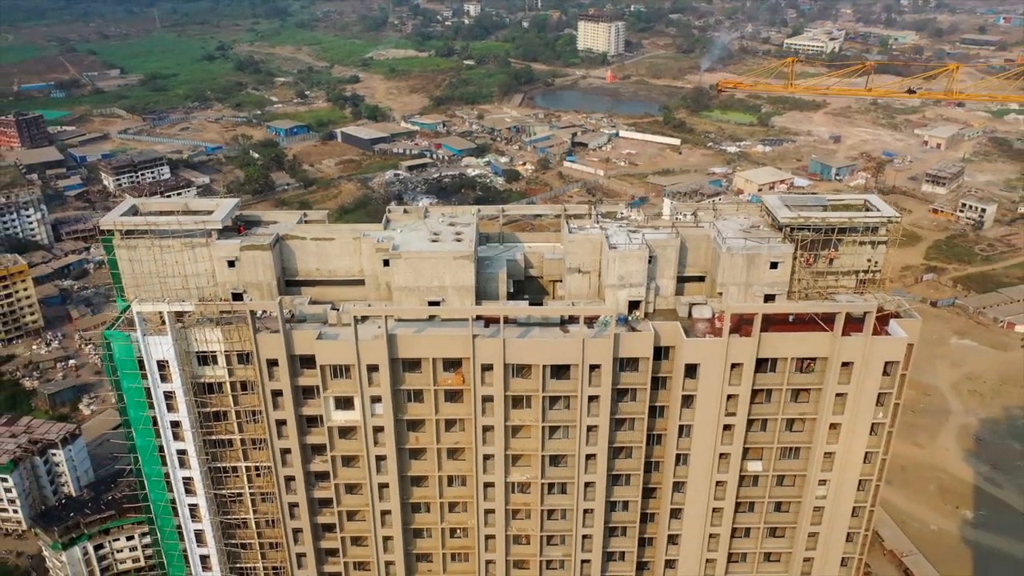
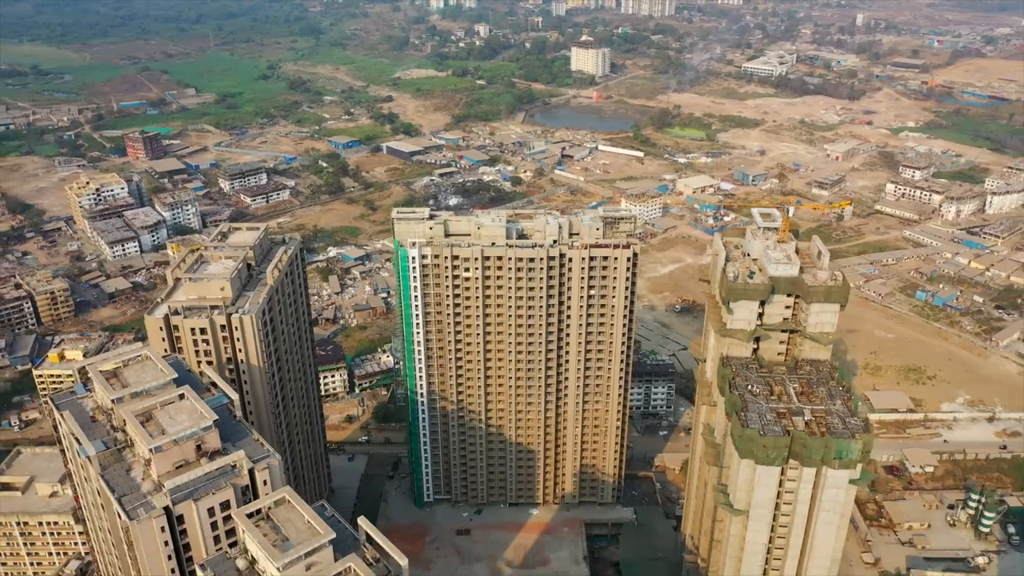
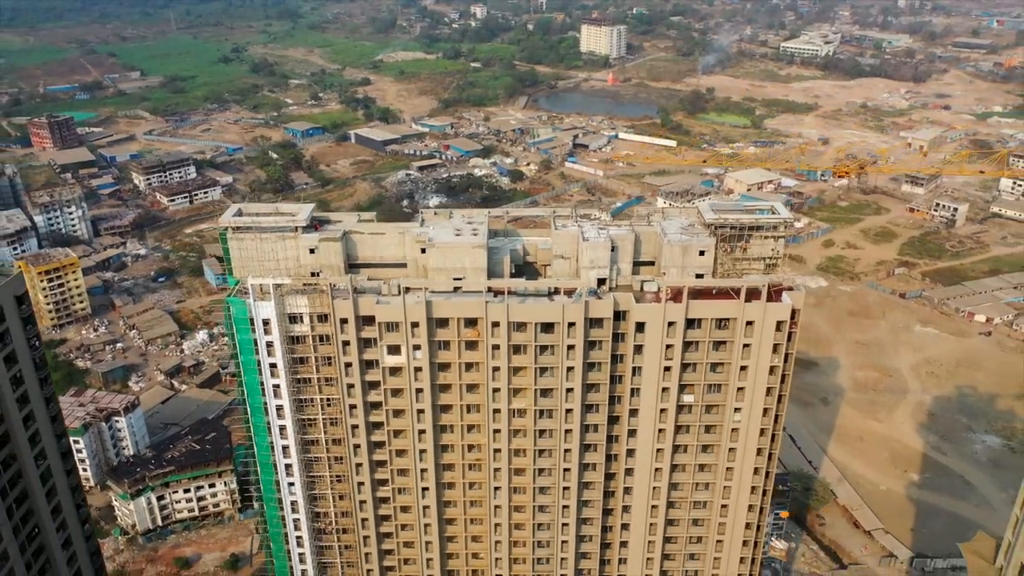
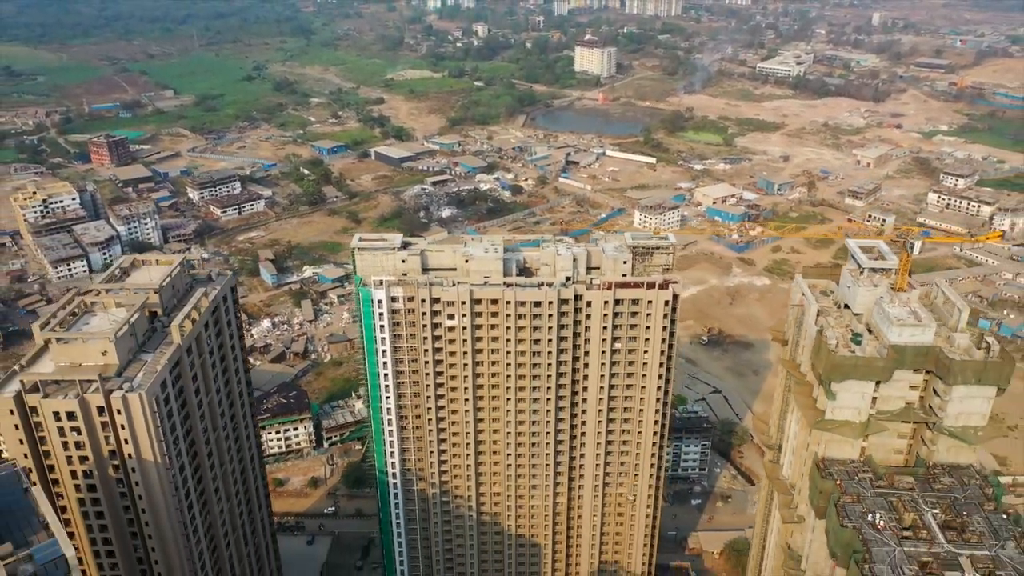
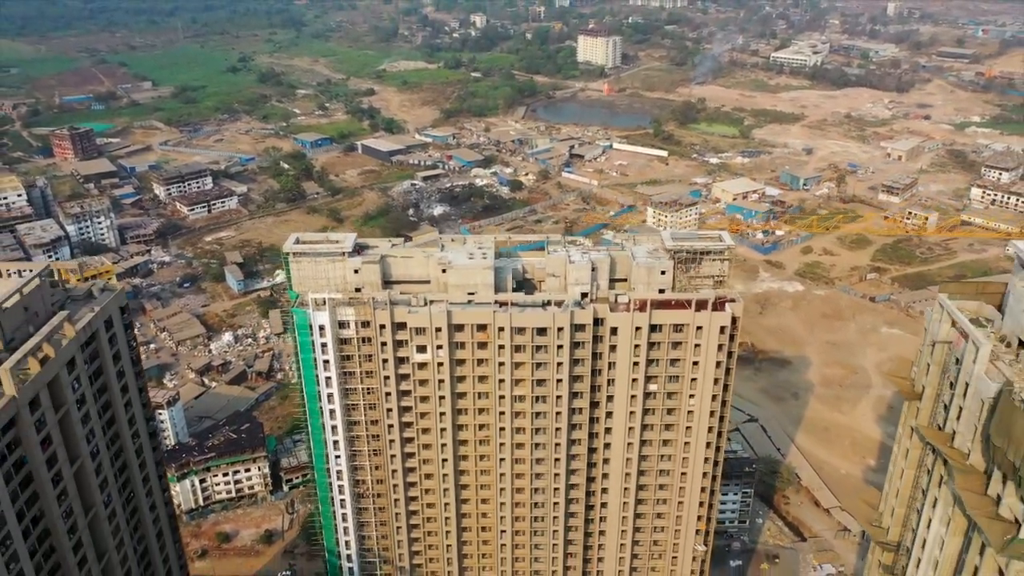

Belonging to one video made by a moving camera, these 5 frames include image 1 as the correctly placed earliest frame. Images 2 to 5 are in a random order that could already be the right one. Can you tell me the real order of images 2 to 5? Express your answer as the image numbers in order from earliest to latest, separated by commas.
3, 5, 4, 2
